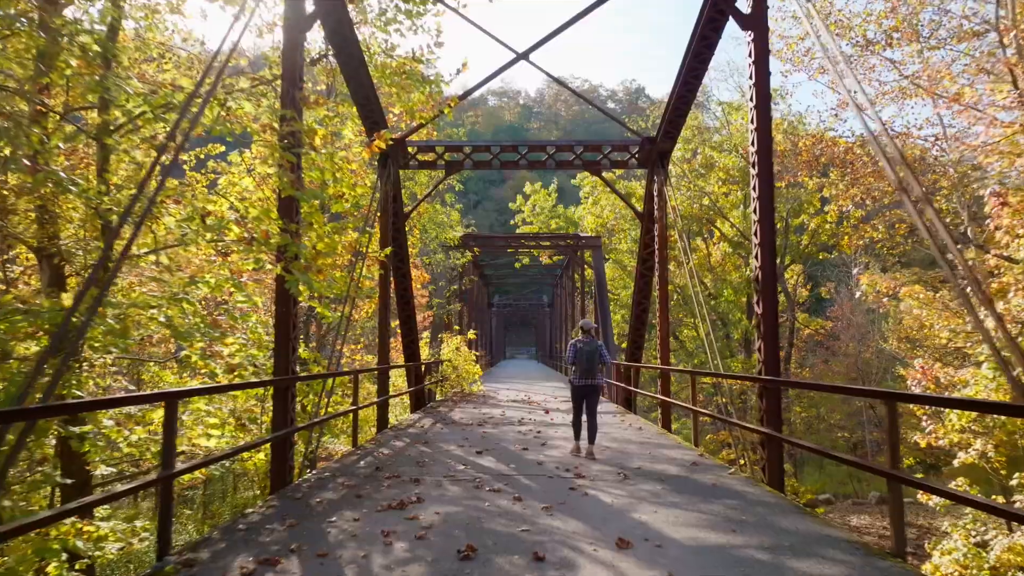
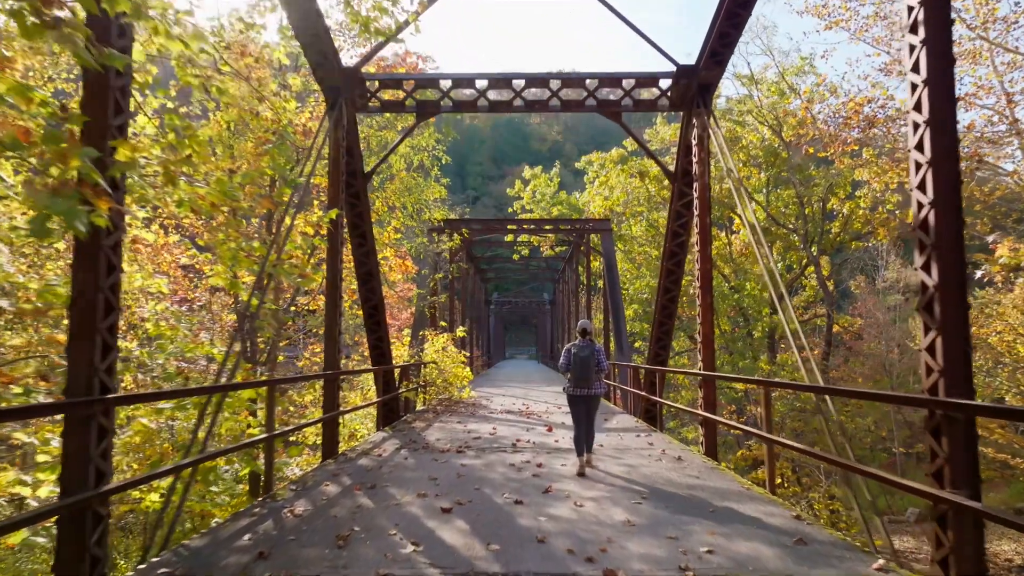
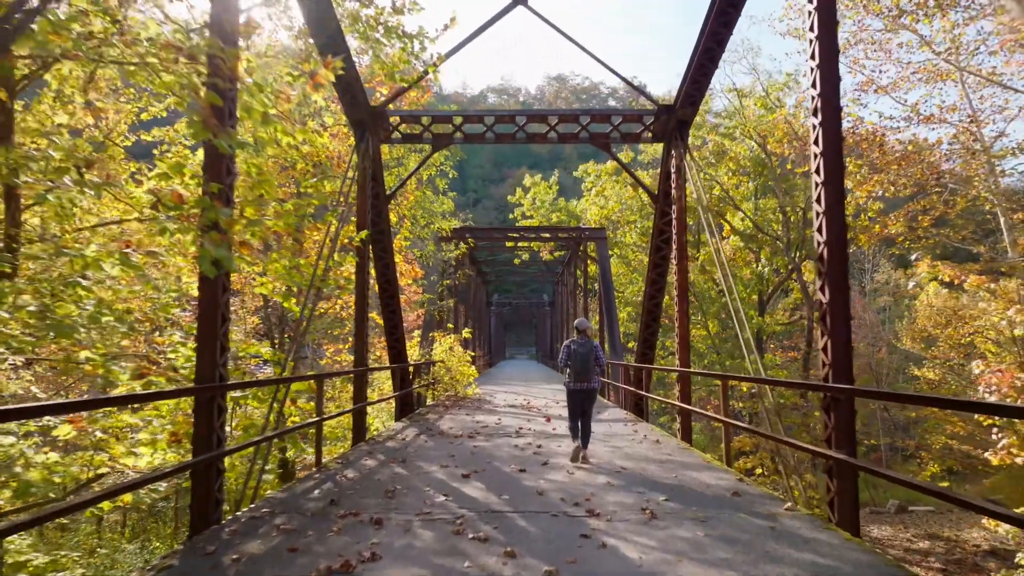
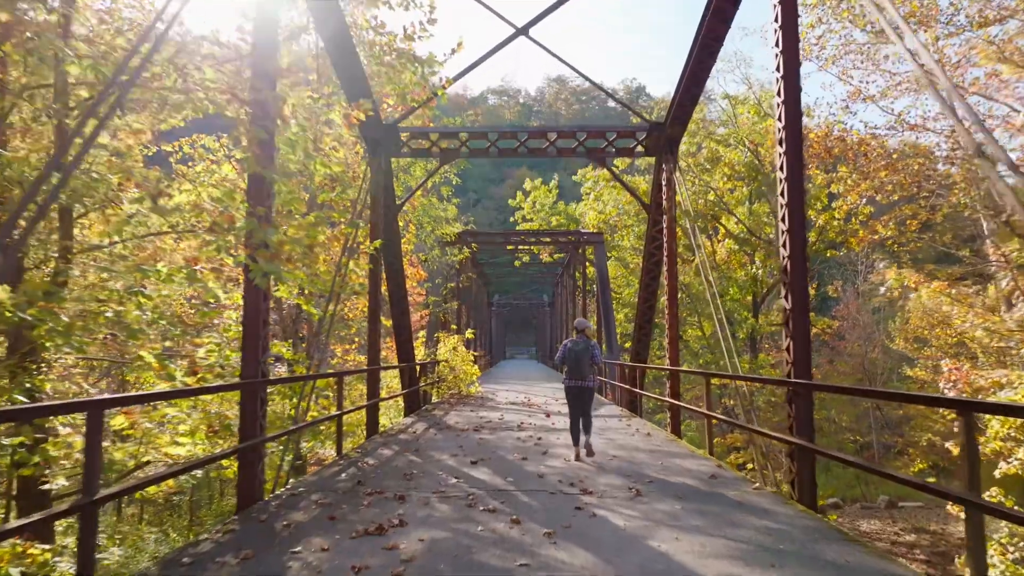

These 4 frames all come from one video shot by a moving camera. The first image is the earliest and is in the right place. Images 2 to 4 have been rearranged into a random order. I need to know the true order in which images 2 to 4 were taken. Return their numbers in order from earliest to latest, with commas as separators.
4, 3, 2
